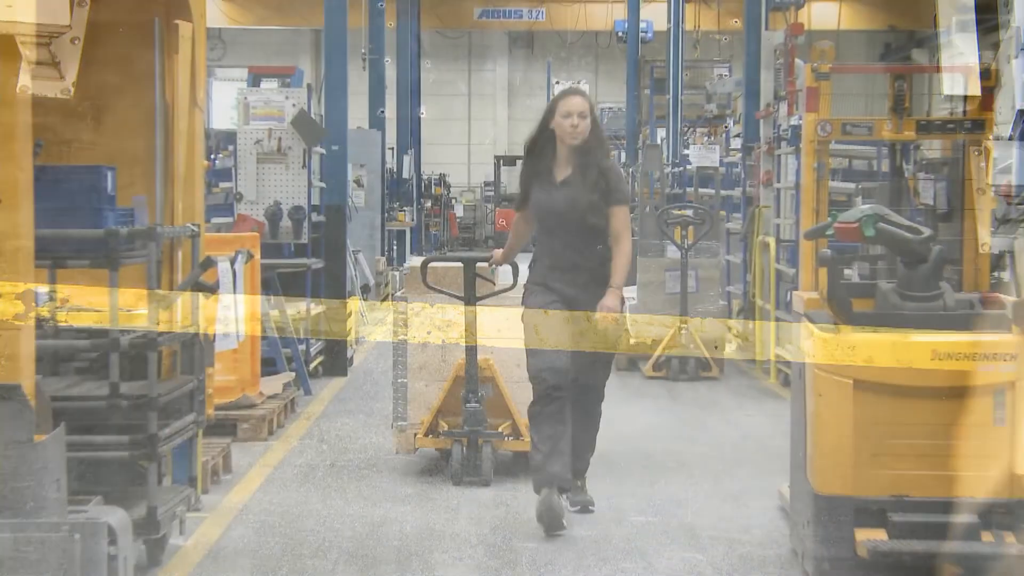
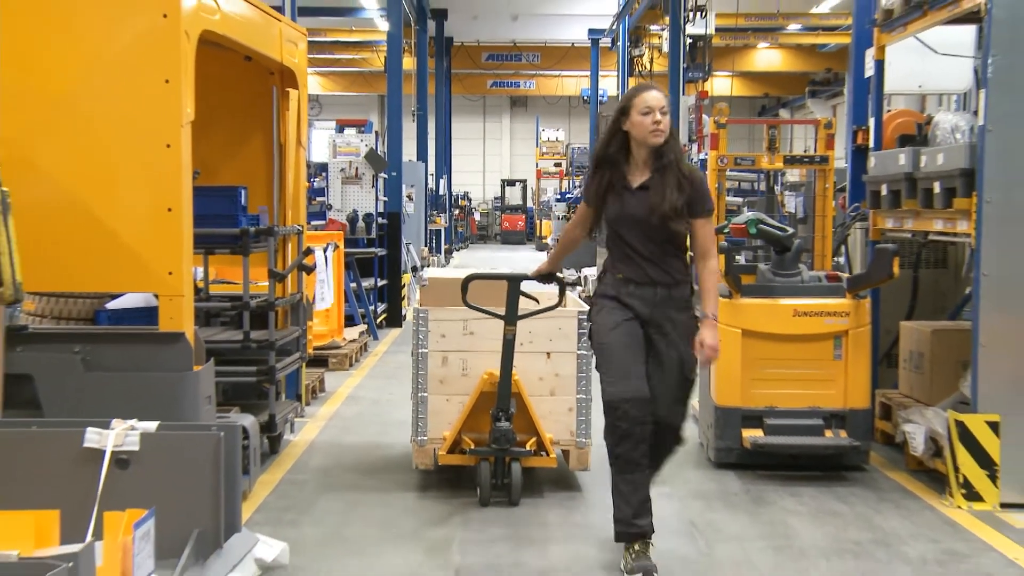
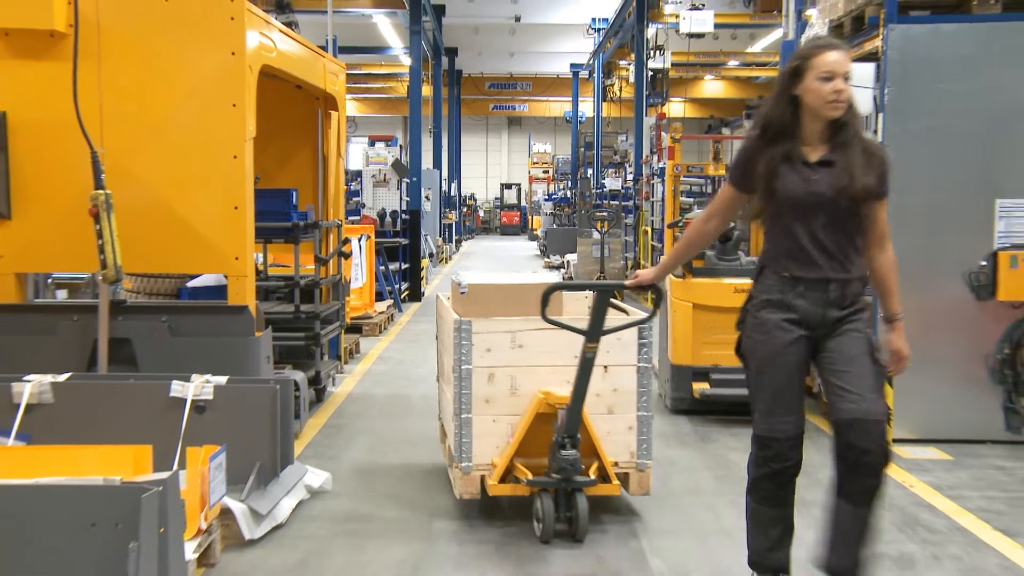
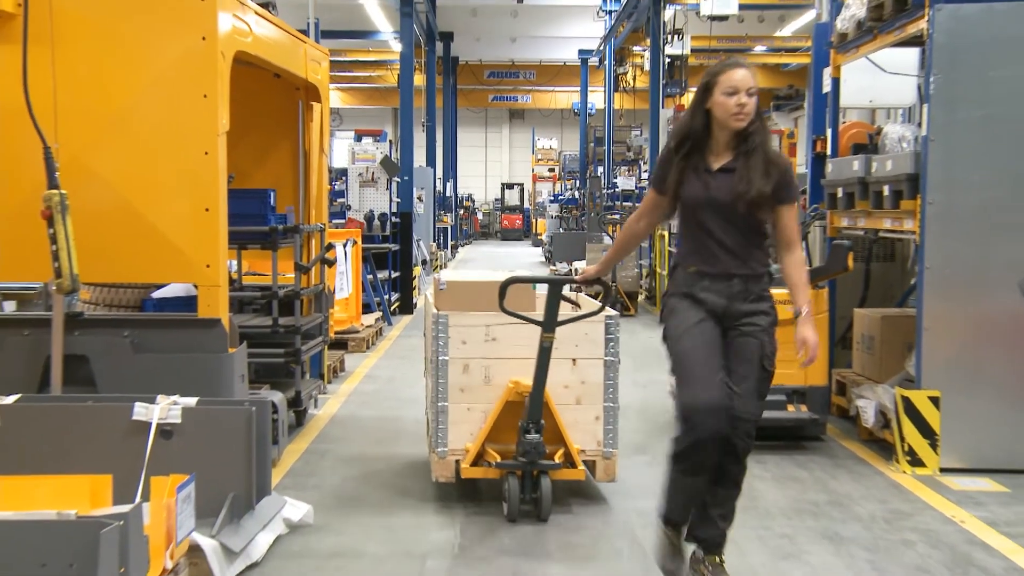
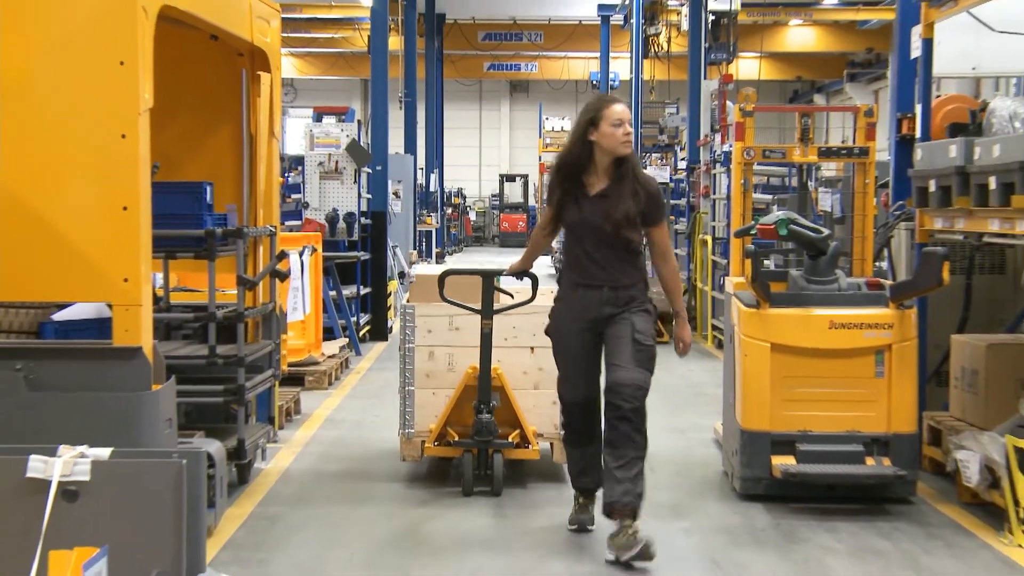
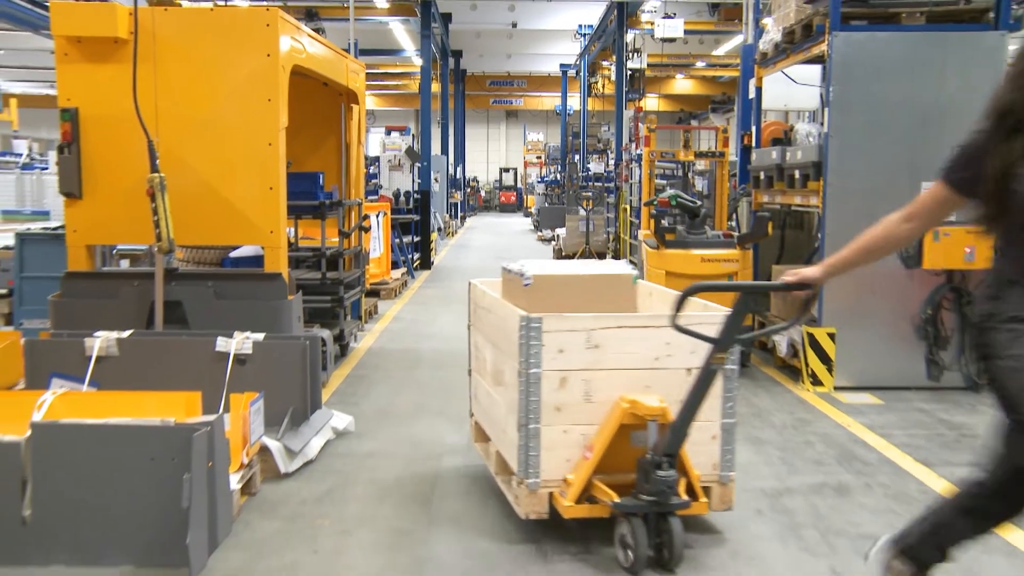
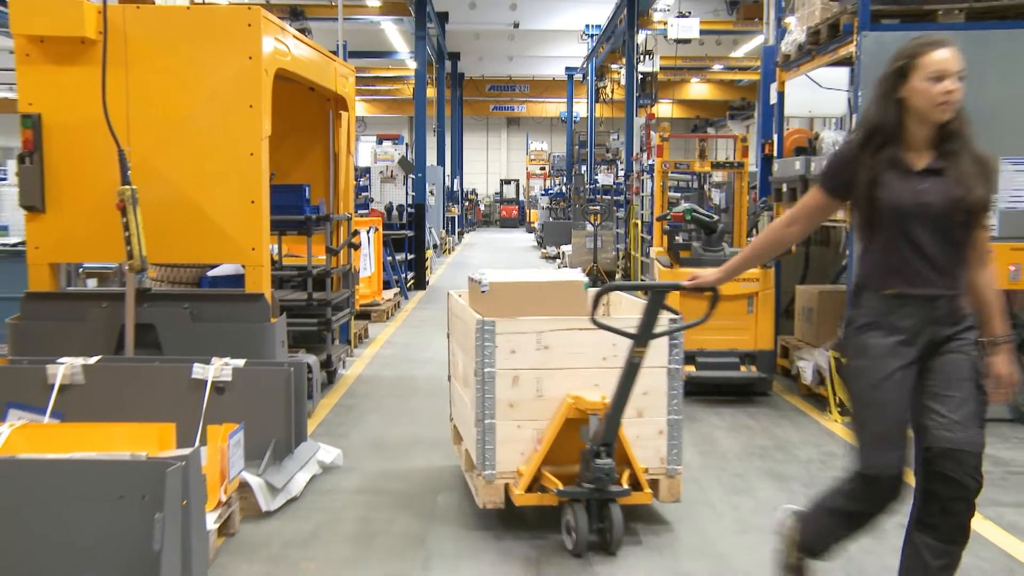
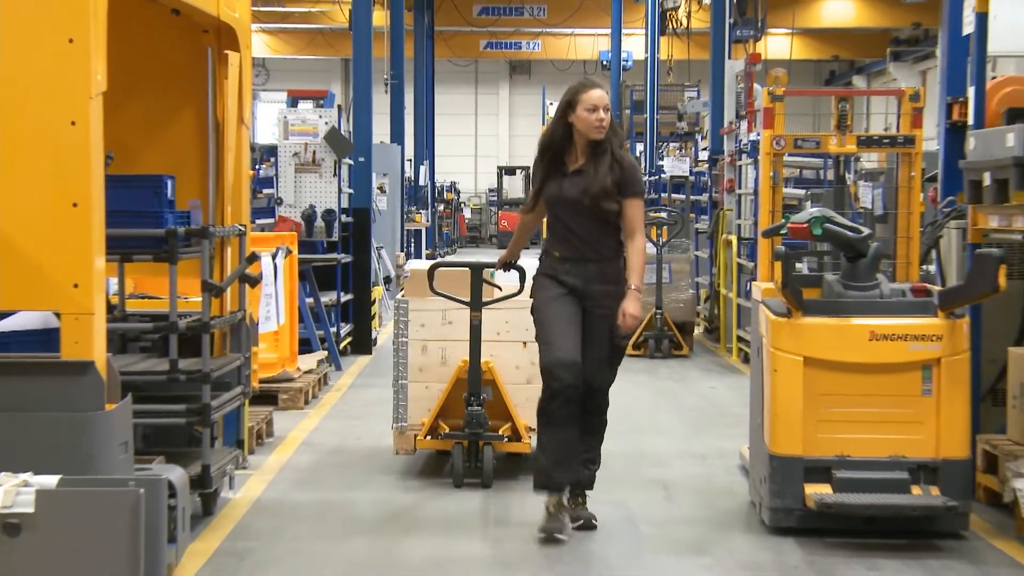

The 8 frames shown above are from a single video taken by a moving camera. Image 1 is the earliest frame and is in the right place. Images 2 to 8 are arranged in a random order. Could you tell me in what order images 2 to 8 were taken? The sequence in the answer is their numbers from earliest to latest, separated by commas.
8, 5, 2, 4, 3, 7, 6
